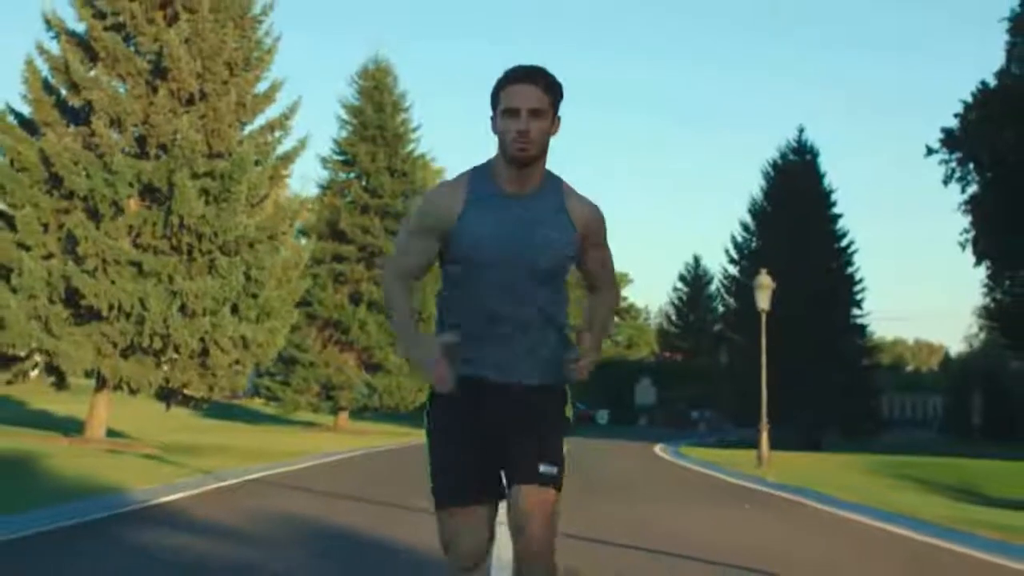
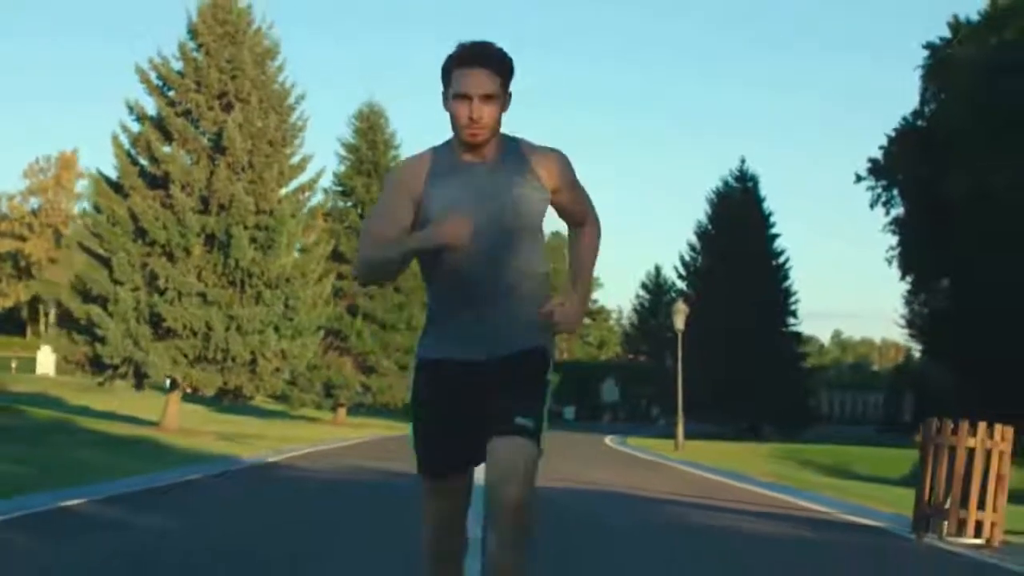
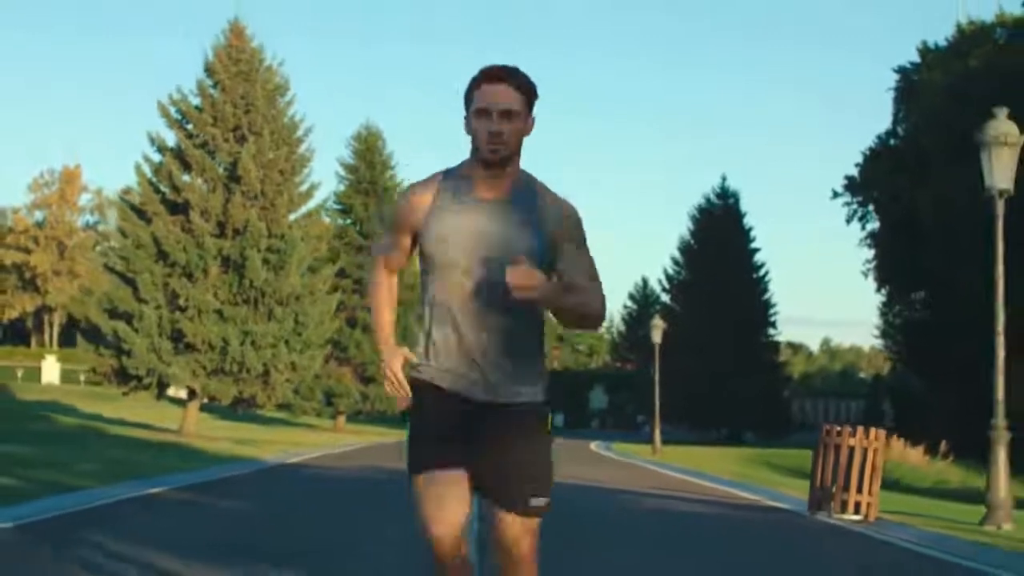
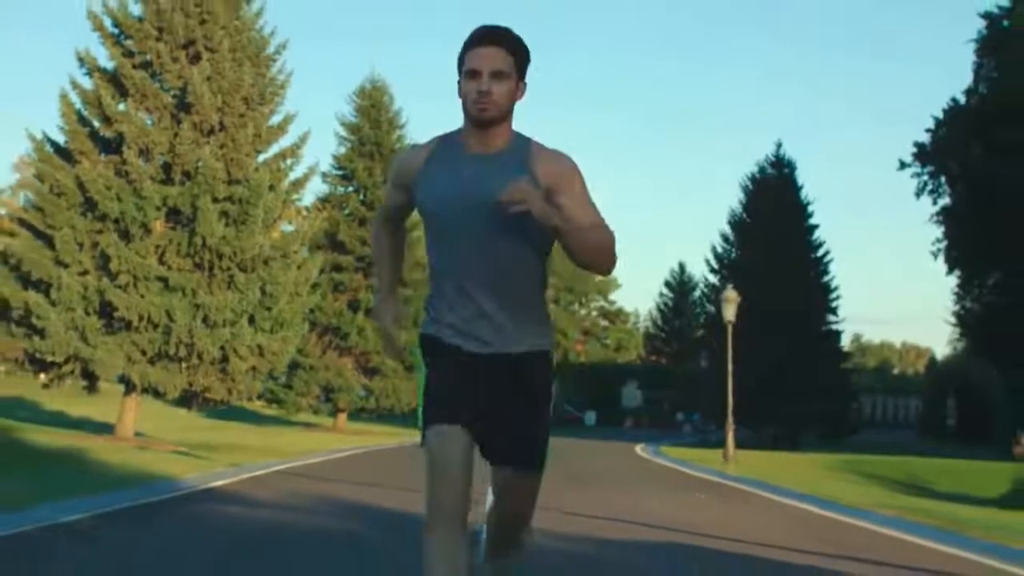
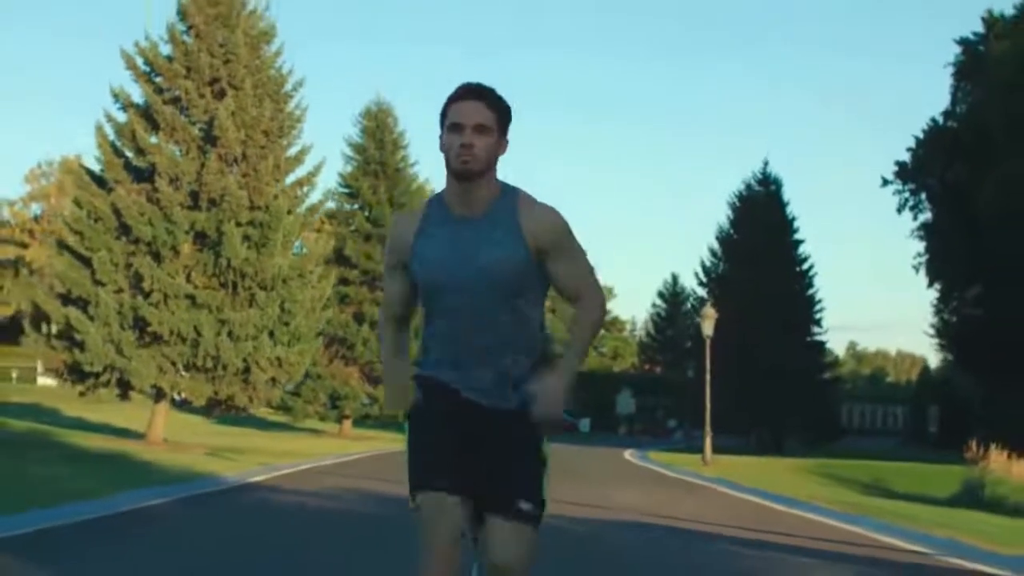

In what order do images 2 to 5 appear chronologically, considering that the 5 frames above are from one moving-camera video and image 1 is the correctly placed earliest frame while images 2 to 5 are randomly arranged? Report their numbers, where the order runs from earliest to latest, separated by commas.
4, 5, 2, 3
